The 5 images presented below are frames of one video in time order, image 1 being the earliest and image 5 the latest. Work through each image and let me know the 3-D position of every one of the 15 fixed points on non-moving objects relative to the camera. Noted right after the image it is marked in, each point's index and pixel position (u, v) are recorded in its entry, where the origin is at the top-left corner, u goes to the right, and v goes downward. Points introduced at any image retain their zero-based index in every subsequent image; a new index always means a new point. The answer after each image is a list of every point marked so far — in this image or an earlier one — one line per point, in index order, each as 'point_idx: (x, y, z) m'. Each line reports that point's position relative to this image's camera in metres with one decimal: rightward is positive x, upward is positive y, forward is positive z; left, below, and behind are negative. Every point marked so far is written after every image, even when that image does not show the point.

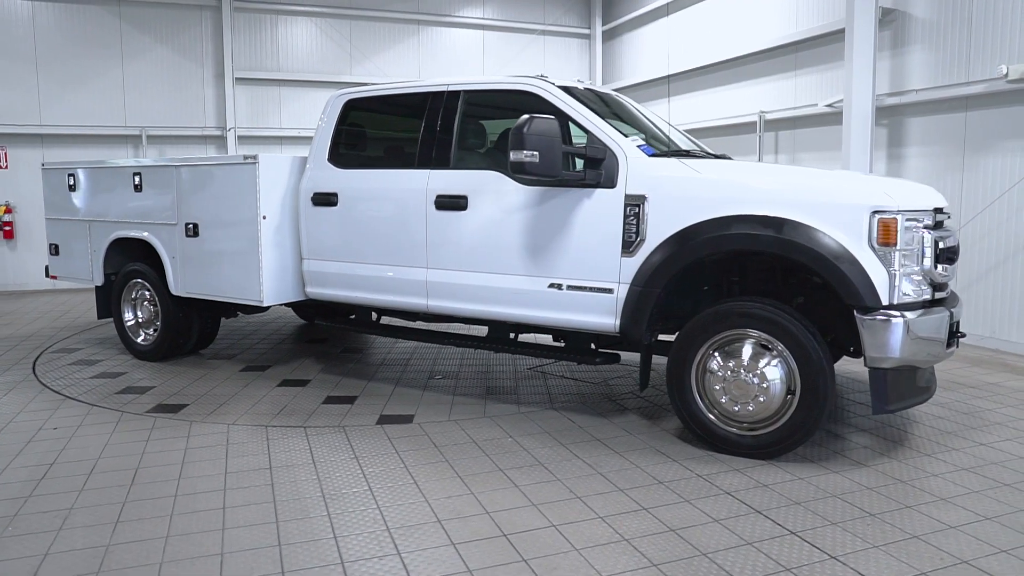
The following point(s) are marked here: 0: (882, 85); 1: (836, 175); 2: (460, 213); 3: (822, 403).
0: (+3.6, +2.0, +7.4) m
1: (+1.7, +0.6, +4.0) m
2: (-0.3, +0.5, +4.8) m
3: (+1.6, -0.6, +3.8) m
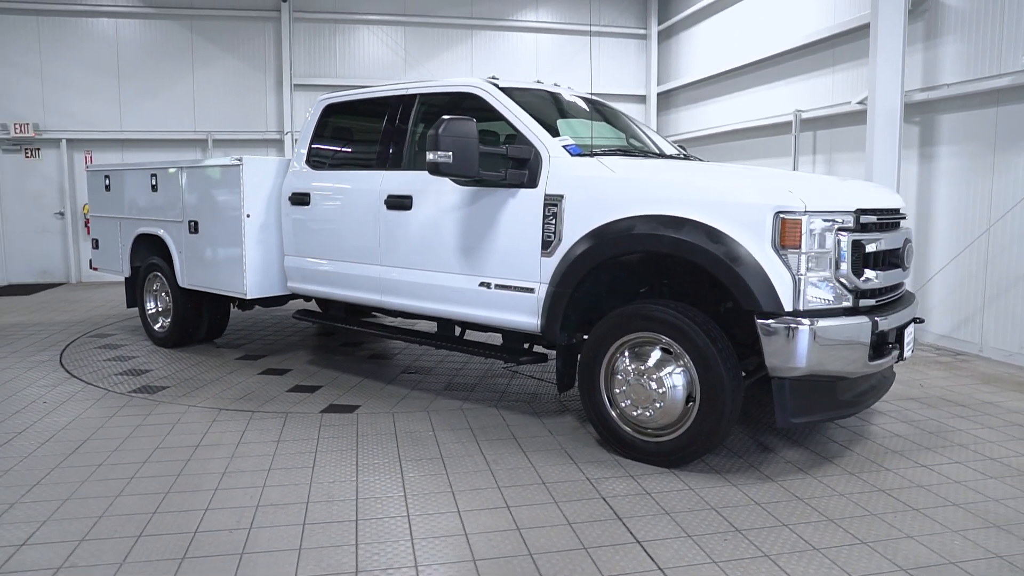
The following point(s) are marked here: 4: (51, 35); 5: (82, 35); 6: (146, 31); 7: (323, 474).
0: (+3.7, +1.9, +6.9) m
1: (+1.2, +0.6, +3.9) m
2: (-0.7, +0.5, +4.9) m
3: (+1.0, -0.6, +3.7) m
4: (-6.2, +3.4, +10.1) m
5: (-5.8, +3.4, +10.2) m
6: (-5.0, +3.5, +10.3) m
7: (-1.0, -0.9, +3.8) m
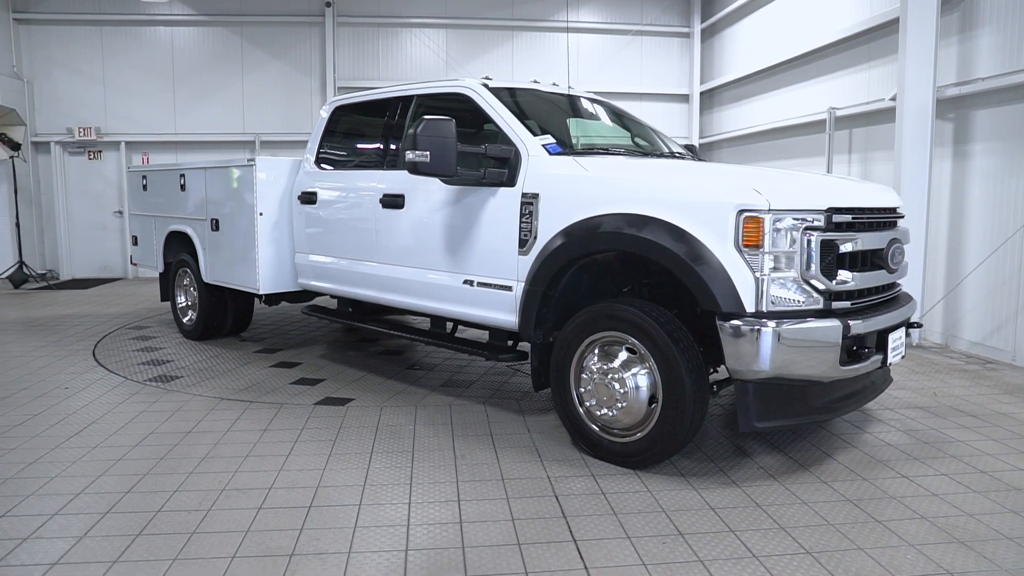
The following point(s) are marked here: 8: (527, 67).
0: (+3.8, +1.9, +6.5) m
1: (+1.0, +0.6, +3.8) m
2: (-0.8, +0.5, +5.0) m
3: (+0.8, -0.6, +3.6) m
4: (-5.7, +3.5, +10.7) m
5: (-5.3, +3.5, +10.7) m
6: (-4.5, +3.6, +10.8) m
7: (-1.1, -0.9, +4.0) m
8: (+0.2, +3.4, +11.5) m
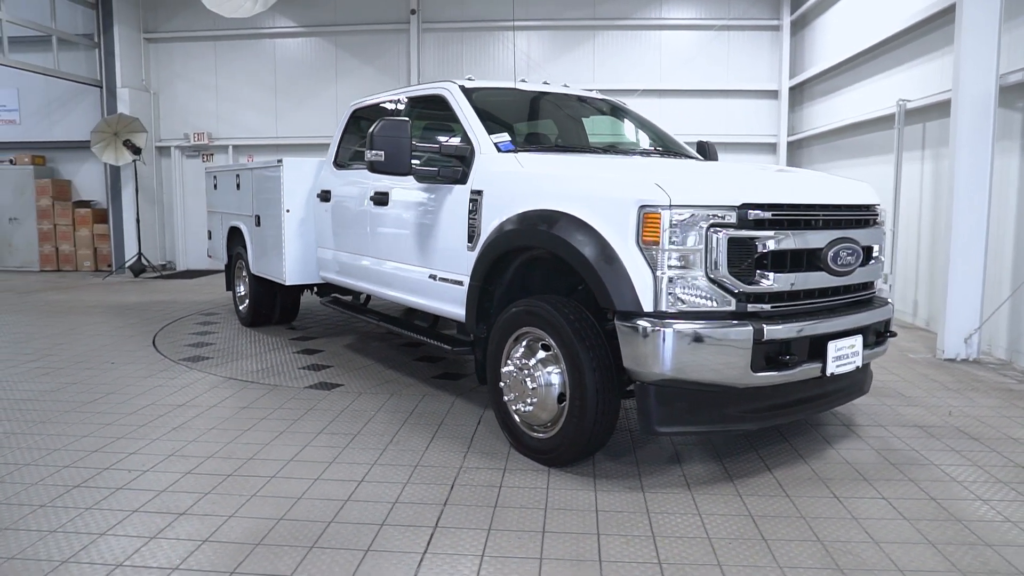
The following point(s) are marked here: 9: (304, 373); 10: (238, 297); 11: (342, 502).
0: (+3.9, +1.8, +5.8) m
1: (+0.6, +0.6, +3.7) m
2: (-0.9, +0.6, +5.3) m
3: (+0.3, -0.6, +3.6) m
4: (-4.5, +3.6, +11.8) m
5: (-4.1, +3.6, +11.7) m
6: (-3.3, +3.7, +11.6) m
7: (-1.5, -0.9, +4.3) m
8: (+1.5, +3.4, +11.4) m
9: (-1.6, -0.6, +5.8) m
10: (-2.8, -0.1, +7.8) m
11: (-0.8, -1.0, +3.4) m
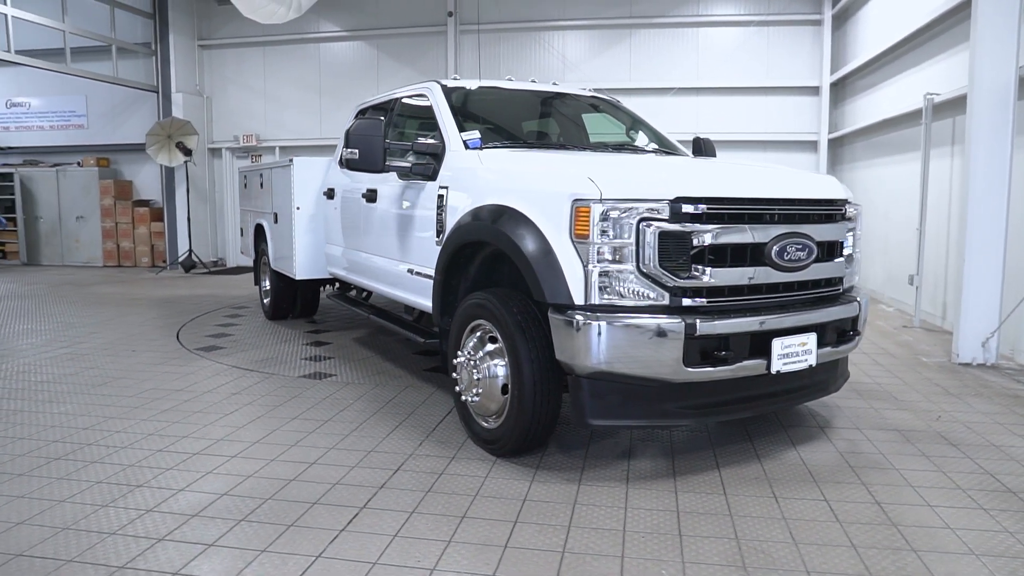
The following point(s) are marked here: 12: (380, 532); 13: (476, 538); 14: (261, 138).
0: (+3.9, +1.8, +5.5) m
1: (+0.4, +0.6, +3.7) m
2: (-1.0, +0.6, +5.4) m
3: (0.0, -0.6, +3.6) m
4: (-3.9, +3.7, +12.3) m
5: (-3.5, +3.7, +12.2) m
6: (-2.7, +3.7, +12.0) m
7: (-1.7, -0.8, +4.5) m
8: (+2.0, +3.4, +11.3) m
9: (-1.6, -0.6, +6.0) m
10: (-2.7, 0.0, +8.1) m
11: (-1.1, -0.9, +3.6) m
12: (-0.5, -1.0, +3.0) m
13: (-0.1, -1.0, +3.0) m
14: (-4.1, +2.5, +12.4) m
